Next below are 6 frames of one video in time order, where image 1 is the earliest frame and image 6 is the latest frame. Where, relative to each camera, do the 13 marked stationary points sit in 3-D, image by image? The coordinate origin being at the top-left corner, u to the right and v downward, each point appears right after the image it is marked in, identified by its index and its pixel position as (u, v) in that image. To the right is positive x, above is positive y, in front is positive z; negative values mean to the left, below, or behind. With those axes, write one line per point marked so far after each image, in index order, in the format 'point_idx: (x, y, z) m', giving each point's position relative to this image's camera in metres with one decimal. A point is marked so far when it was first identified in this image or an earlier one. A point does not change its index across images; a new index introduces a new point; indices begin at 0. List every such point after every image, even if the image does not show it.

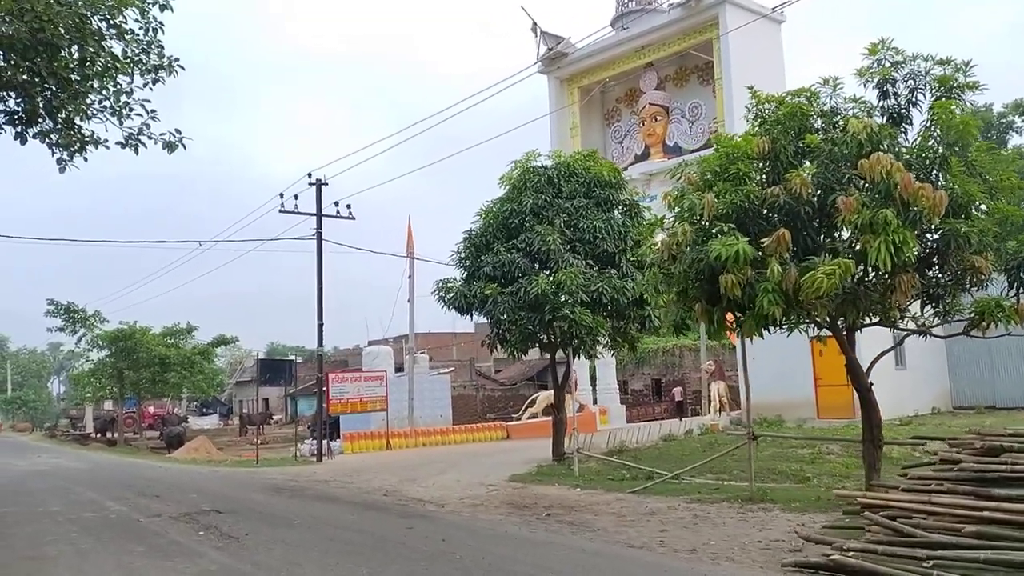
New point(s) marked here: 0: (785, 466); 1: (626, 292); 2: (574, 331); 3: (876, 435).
0: (+4.7, -3.1, +14.4) m
1: (+2.1, -0.1, +15.6) m
2: (+1.1, -0.8, +15.0) m
3: (+4.2, -1.7, +9.7) m
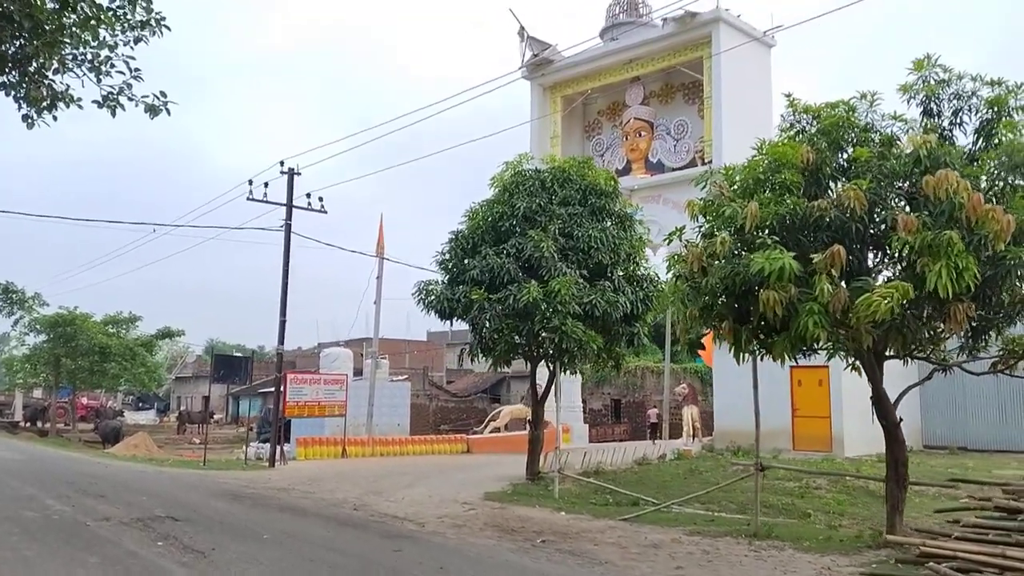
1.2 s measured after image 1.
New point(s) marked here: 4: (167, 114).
0: (+4.3, -3.5, +13.8) m
1: (+1.9, -0.3, +14.9) m
2: (+0.9, -1.0, +14.2) m
3: (+4.2, -2.0, +9.1) m
4: (-3.7, +1.9, +9.1) m
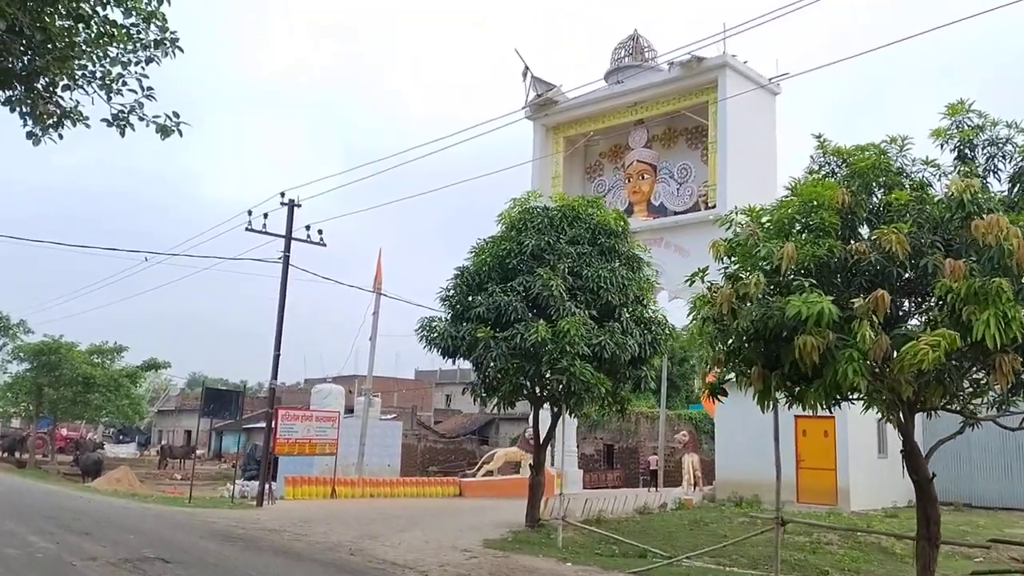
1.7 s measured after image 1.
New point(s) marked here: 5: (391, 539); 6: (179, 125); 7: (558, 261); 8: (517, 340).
0: (+4.4, -4.2, +13.3) m
1: (+2.0, -1.1, +14.5) m
2: (+1.0, -1.6, +13.8) m
3: (+4.4, -2.5, +8.7) m
4: (-3.5, +1.6, +8.8) m
5: (-2.0, -4.2, +14.1) m
6: (-3.5, +1.7, +8.8) m
7: (+0.8, +0.5, +14.9) m
8: (+0.1, -0.9, +14.0) m
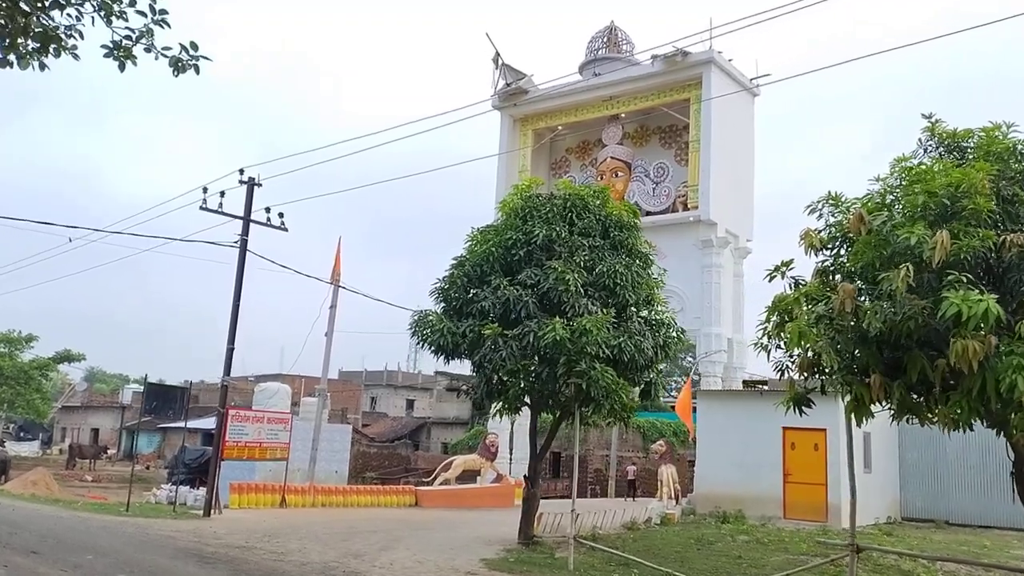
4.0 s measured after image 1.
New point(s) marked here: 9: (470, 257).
0: (+4.5, -4.3, +12.3) m
1: (+2.1, -1.0, +13.4) m
2: (+1.1, -1.5, +12.5) m
3: (+5.0, -2.6, +7.7) m
4: (-2.7, +1.9, +7.1) m
5: (-2.0, -4.0, +12.5) m
6: (-2.7, +2.0, +7.1) m
7: (+0.9, +0.6, +13.6) m
8: (+0.3, -0.8, +12.6) m
9: (-0.7, +0.5, +13.8) m
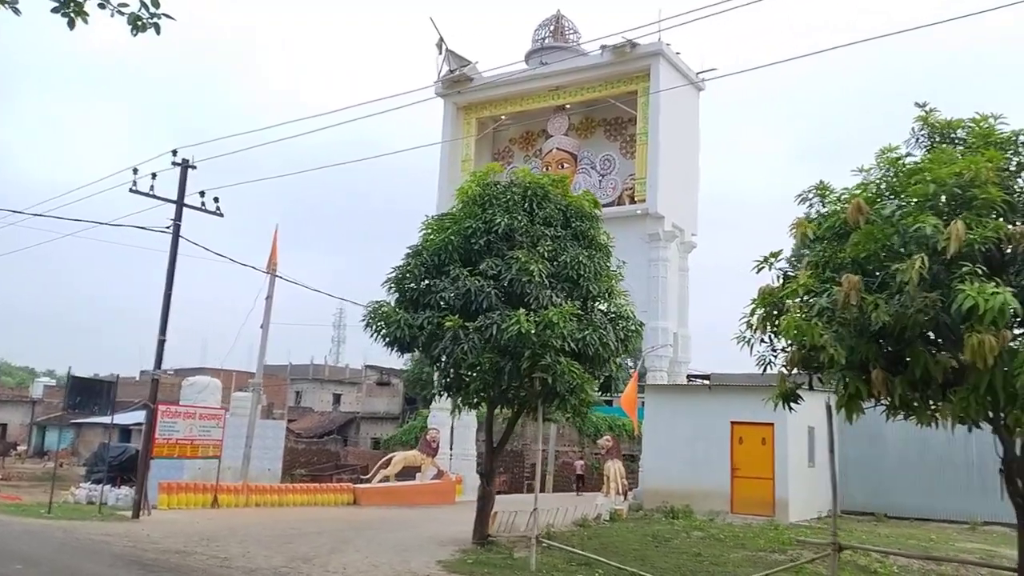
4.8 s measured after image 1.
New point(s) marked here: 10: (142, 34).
0: (+3.9, -4.2, +12.2) m
1: (+1.5, -0.9, +13.0) m
2: (+0.6, -1.4, +12.1) m
3: (+4.8, -2.5, +7.7) m
4: (-2.7, +2.0, +6.3) m
5: (-2.6, -3.9, +11.8) m
6: (-2.7, +2.1, +6.3) m
7: (+0.3, +0.7, +13.2) m
8: (-0.3, -0.6, +12.1) m
9: (-1.3, +0.7, +13.2) m
10: (-2.8, +1.9, +6.2) m
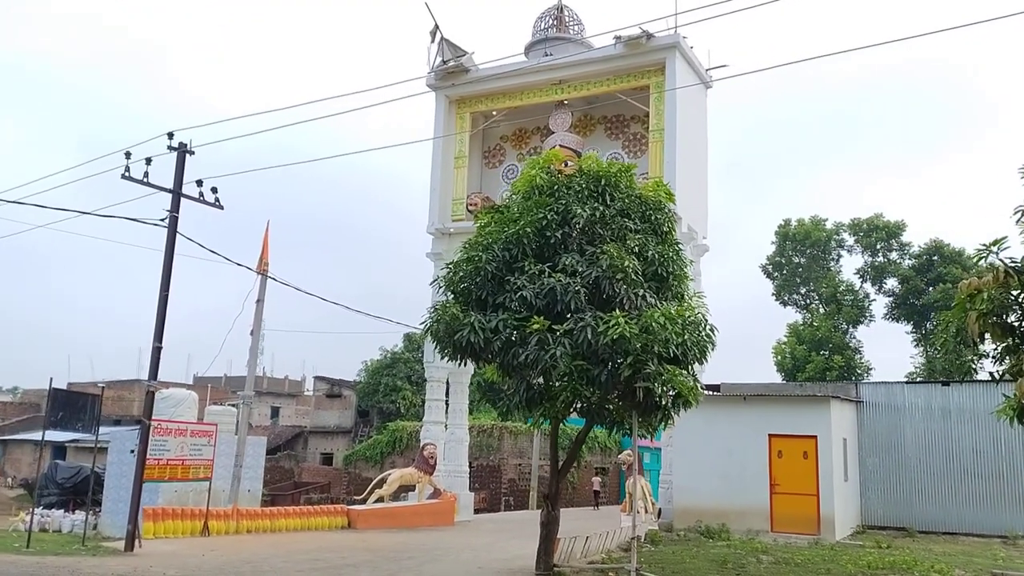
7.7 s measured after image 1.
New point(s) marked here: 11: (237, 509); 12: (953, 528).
0: (+5.0, -4.2, +11.0) m
1: (+2.6, -0.9, +11.7) m
2: (+1.8, -1.4, +10.7) m
3: (+6.4, -2.5, +6.7) m
4: (-0.9, +2.1, +4.7) m
5: (-1.3, -3.8, +10.1) m
6: (-0.9, +2.2, +4.7) m
7: (+1.4, +0.7, +11.8) m
8: (+0.9, -0.6, +10.7) m
9: (-0.2, +0.7, +11.6) m
10: (-1.0, +2.1, +4.6) m
11: (-6.0, -4.8, +18.2) m
12: (+10.3, -5.6, +19.6) m
